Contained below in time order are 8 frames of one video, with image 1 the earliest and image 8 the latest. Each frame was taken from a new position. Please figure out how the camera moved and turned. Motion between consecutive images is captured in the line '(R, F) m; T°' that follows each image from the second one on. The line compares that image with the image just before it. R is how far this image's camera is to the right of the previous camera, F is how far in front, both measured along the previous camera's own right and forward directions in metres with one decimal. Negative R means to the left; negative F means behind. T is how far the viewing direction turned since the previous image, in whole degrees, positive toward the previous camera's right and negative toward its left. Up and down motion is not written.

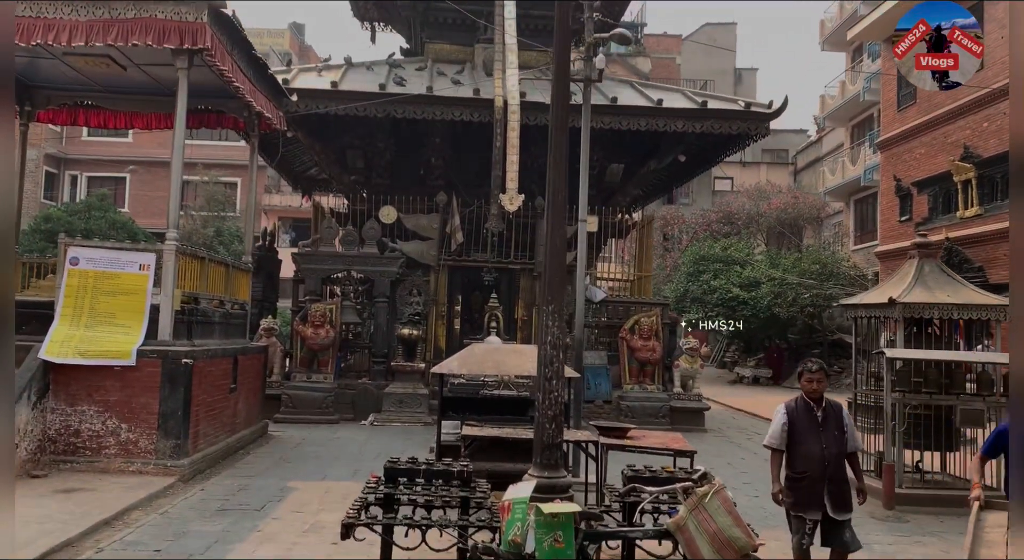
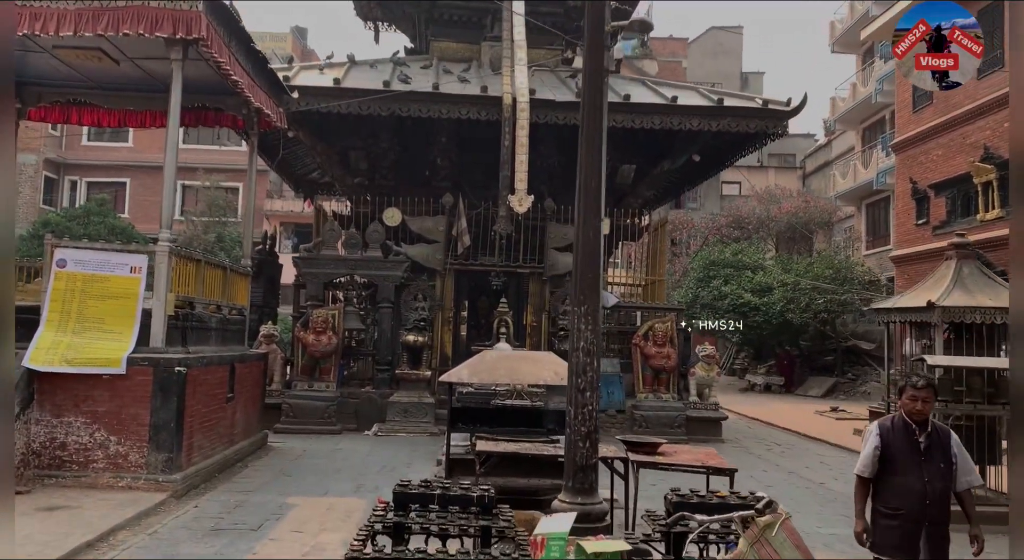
(-0.1, +0.5) m; 0°
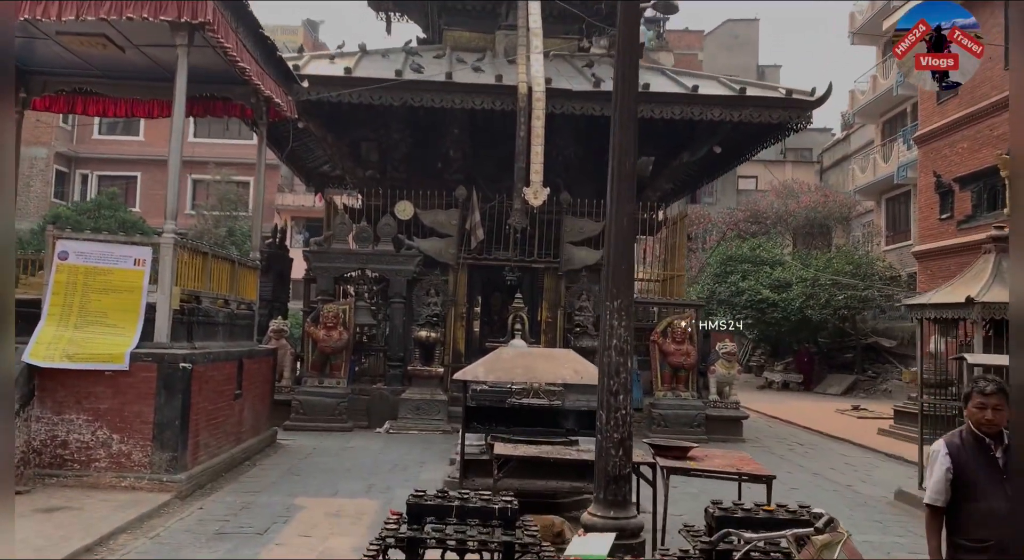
(0.0, +0.3) m; -1°
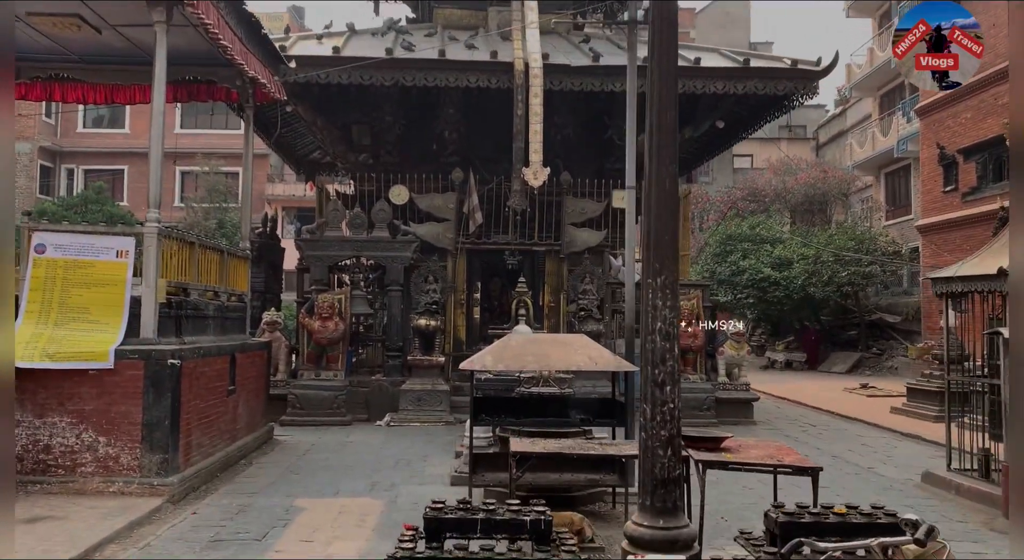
(-0.1, +0.4) m; 0°
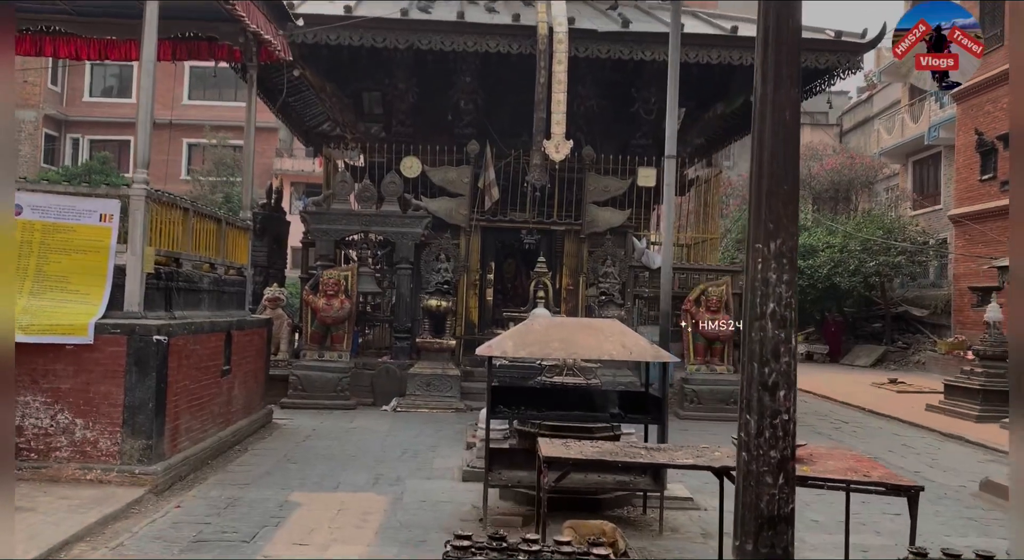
(-0.1, +0.7) m; -1°
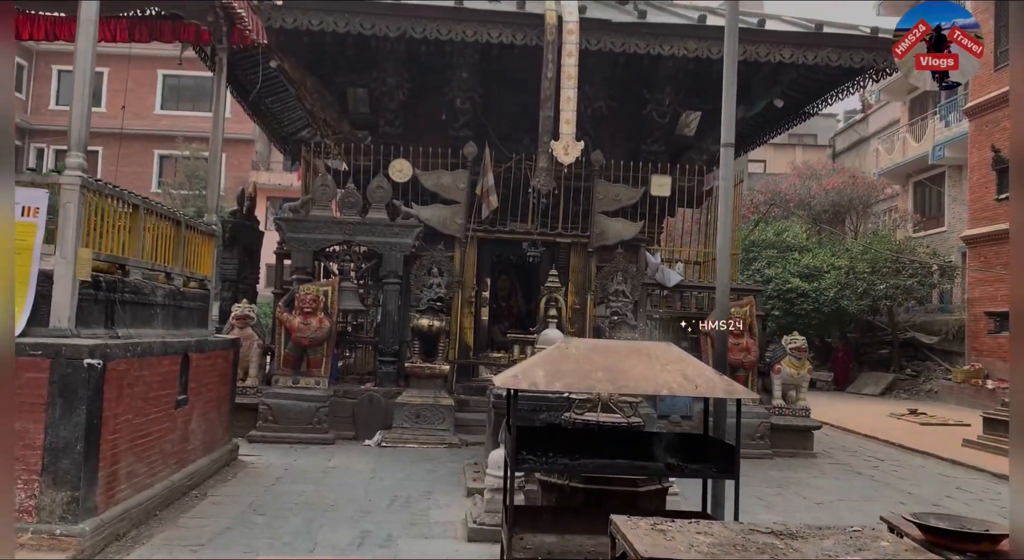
(-0.3, +1.2) m; +2°
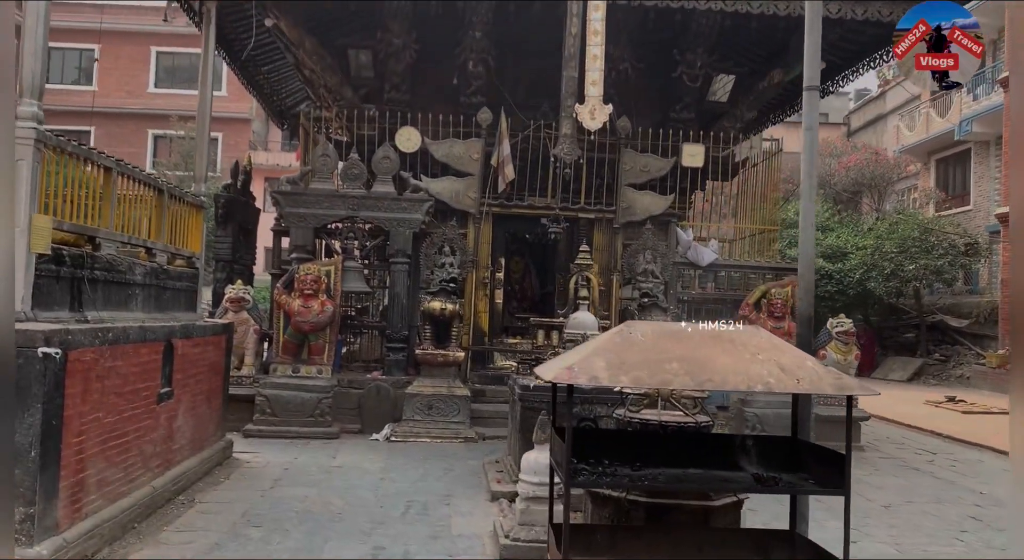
(-0.2, +0.8) m; 0°
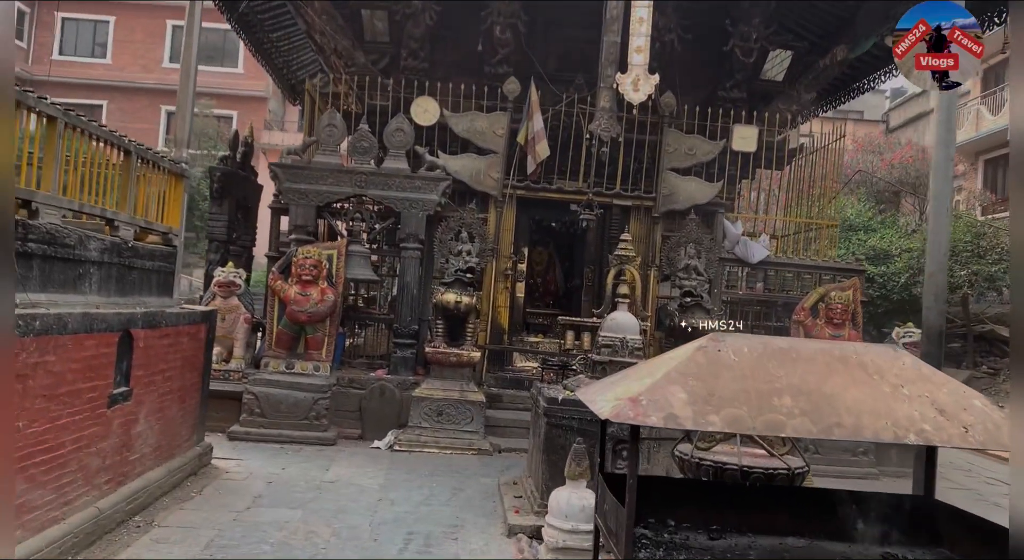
(-0.1, +1.0) m; -1°
